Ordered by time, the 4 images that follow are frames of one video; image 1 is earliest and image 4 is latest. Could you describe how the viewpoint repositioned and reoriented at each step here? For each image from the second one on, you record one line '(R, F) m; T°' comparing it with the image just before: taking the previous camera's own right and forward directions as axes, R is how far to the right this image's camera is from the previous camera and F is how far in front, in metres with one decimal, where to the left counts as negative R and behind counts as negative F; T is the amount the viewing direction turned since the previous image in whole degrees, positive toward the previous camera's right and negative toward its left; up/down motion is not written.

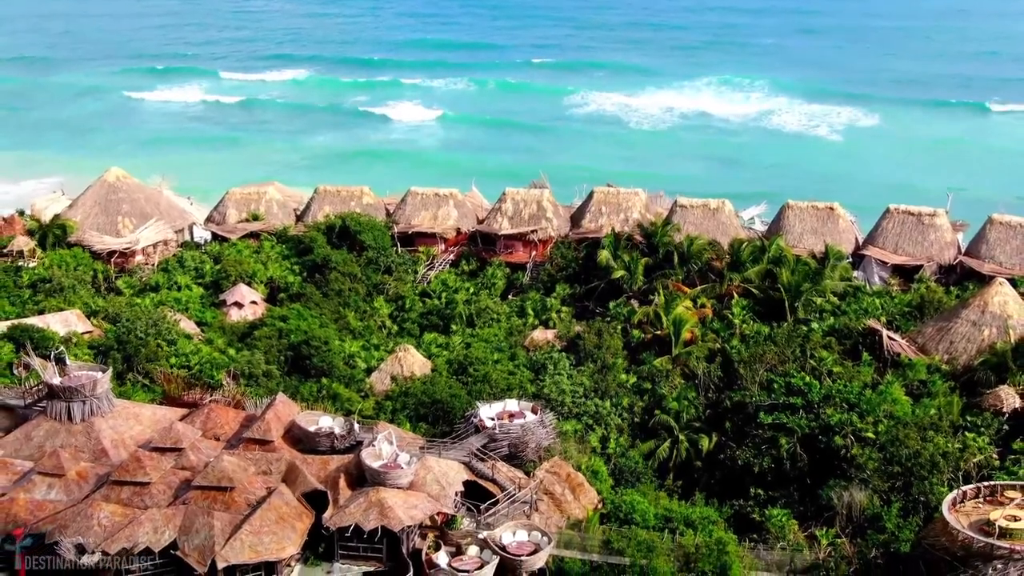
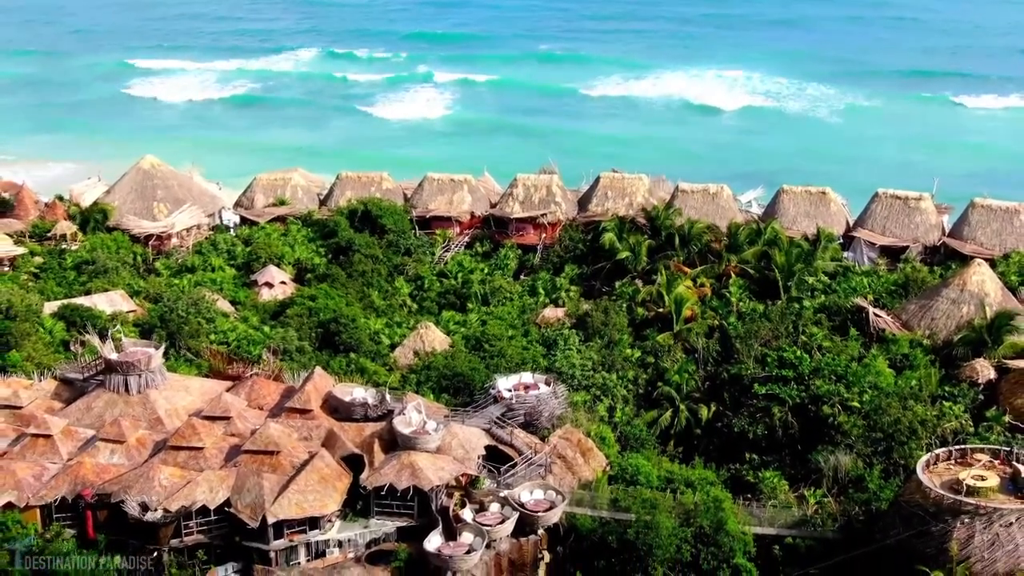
(-0.2, -1.4) m; 0°
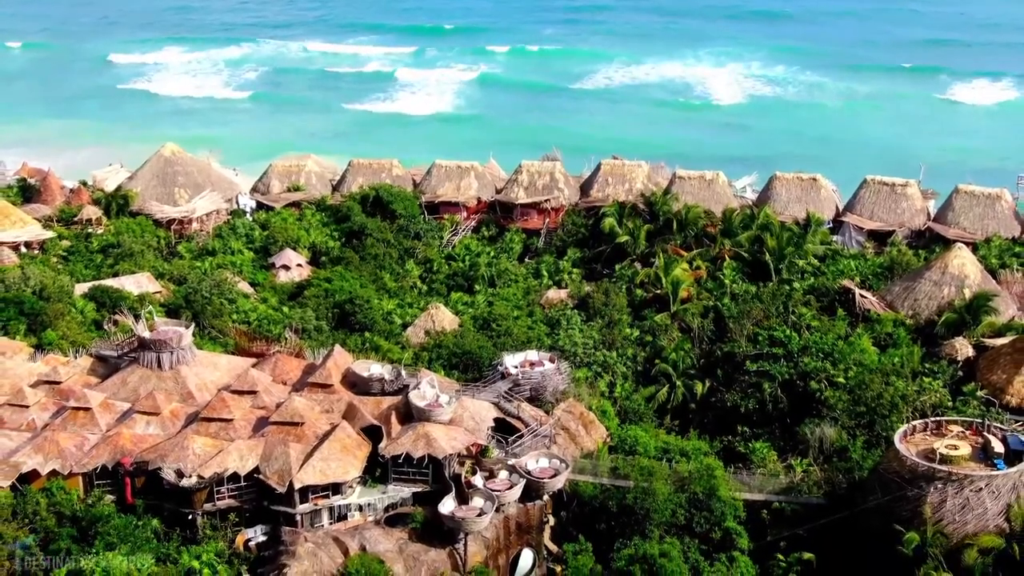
(-0.1, -1.1) m; 0°
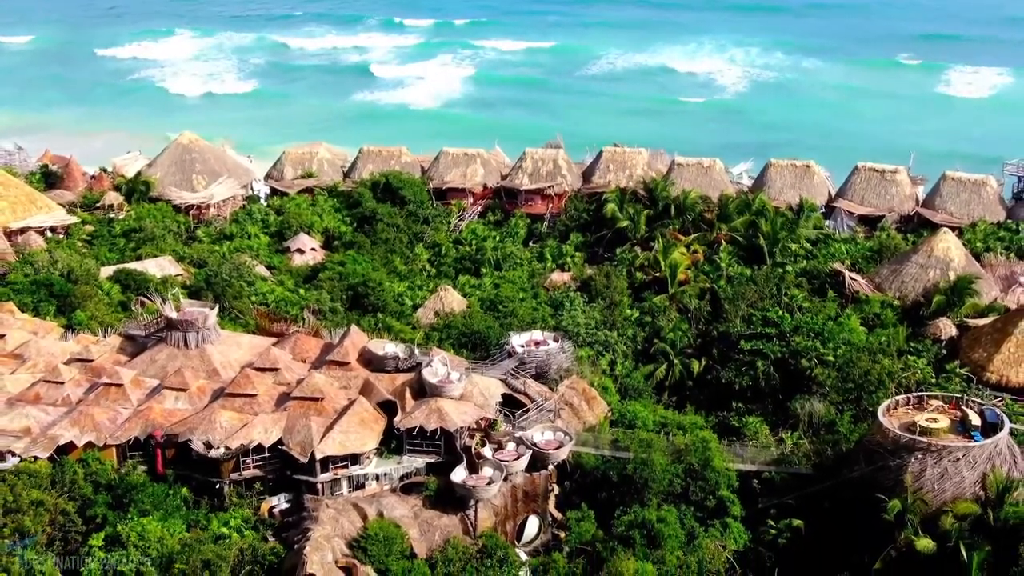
(-0.1, -1.0) m; 0°
